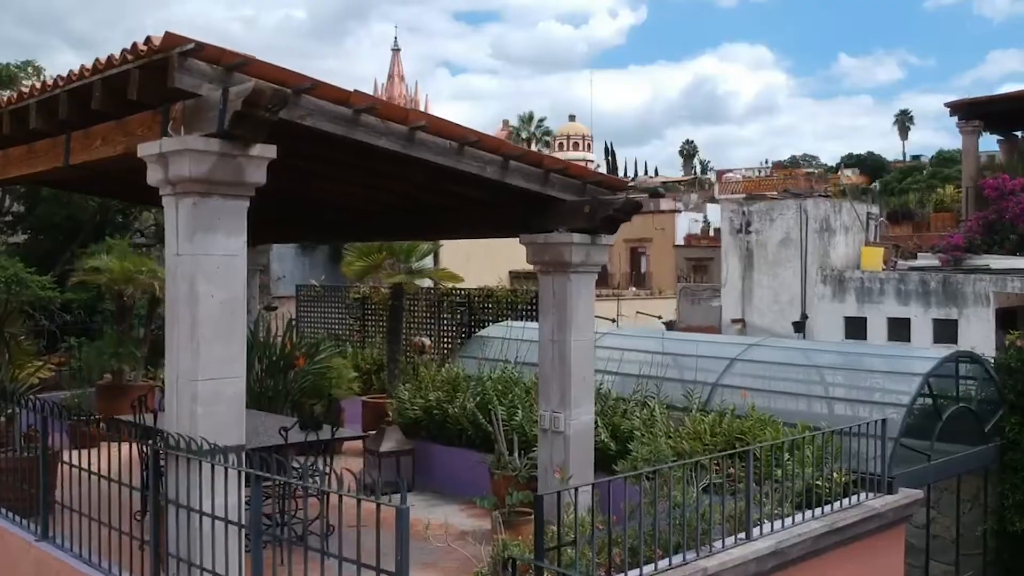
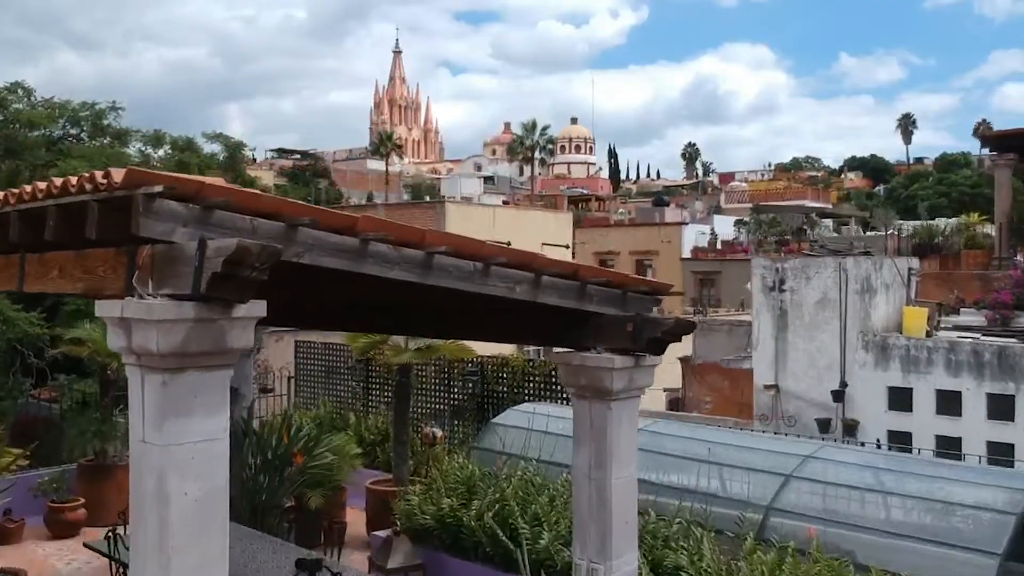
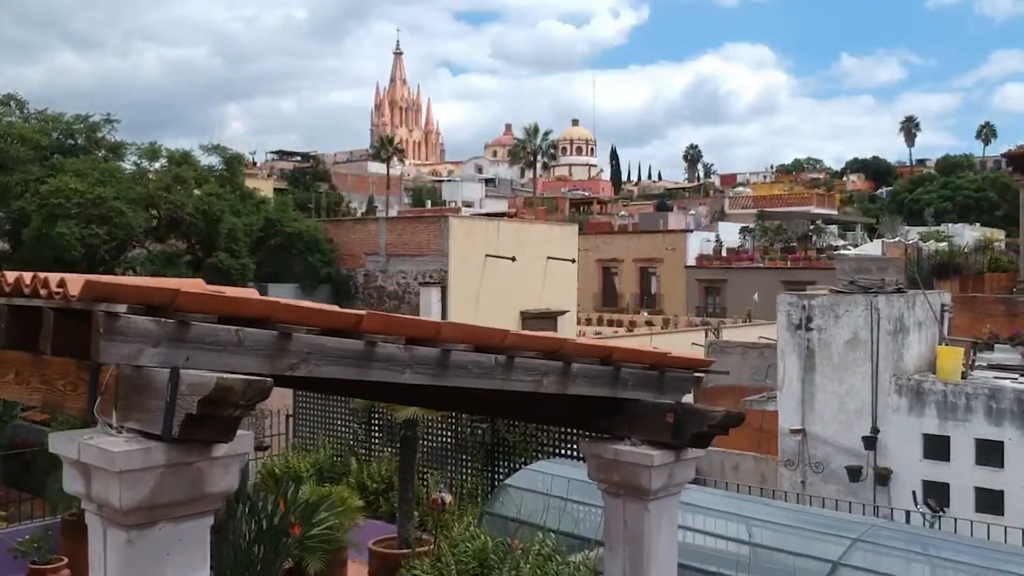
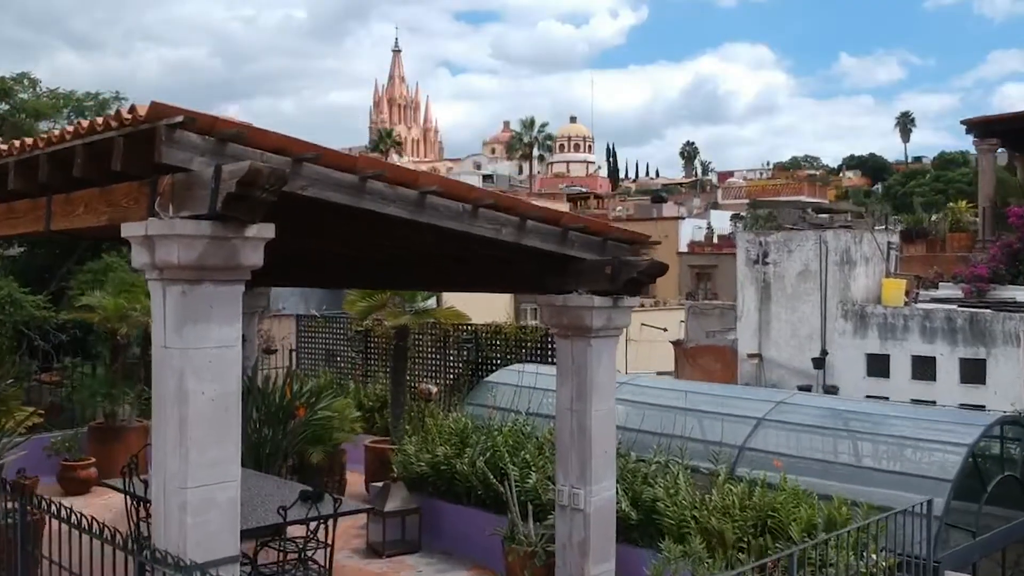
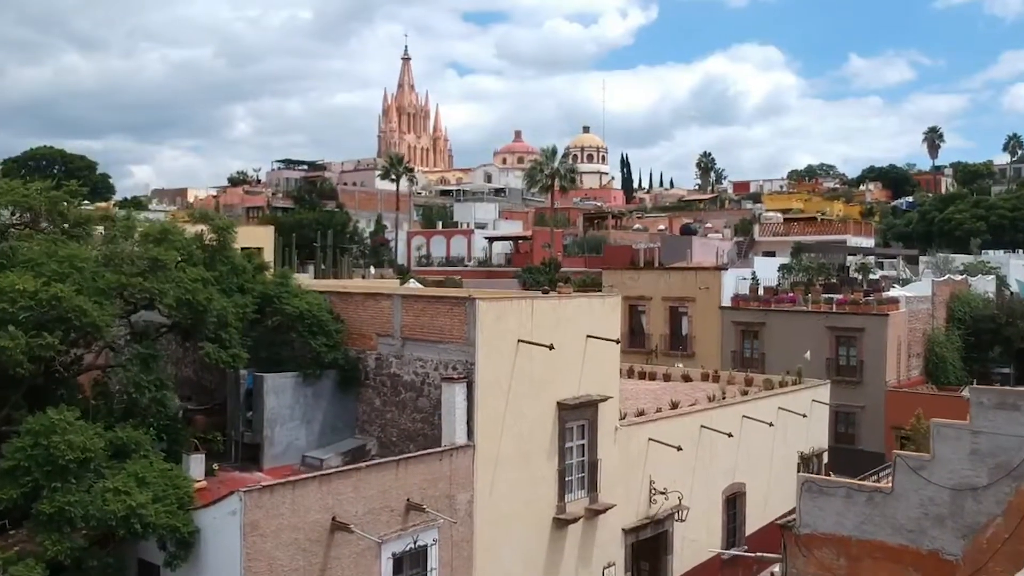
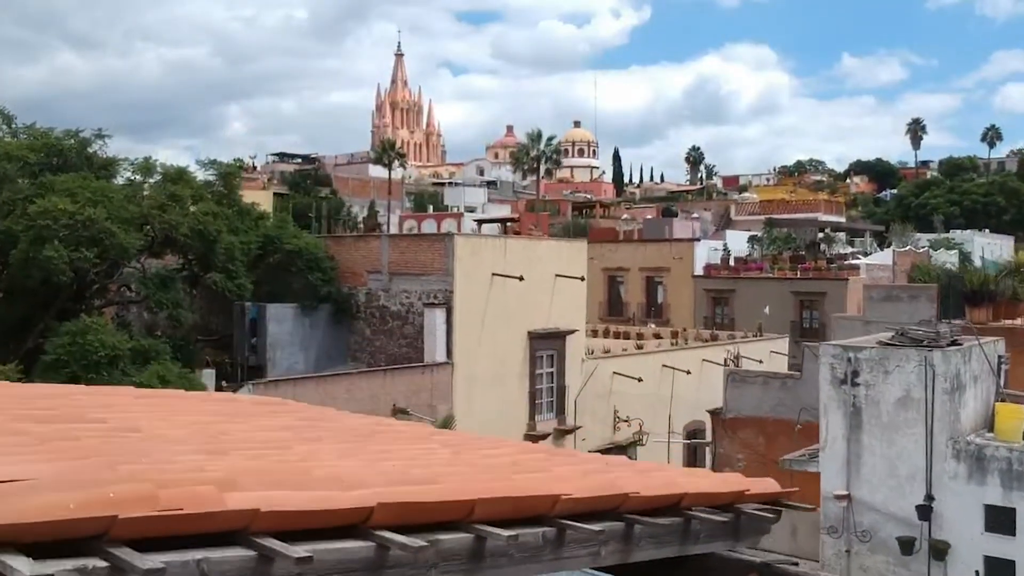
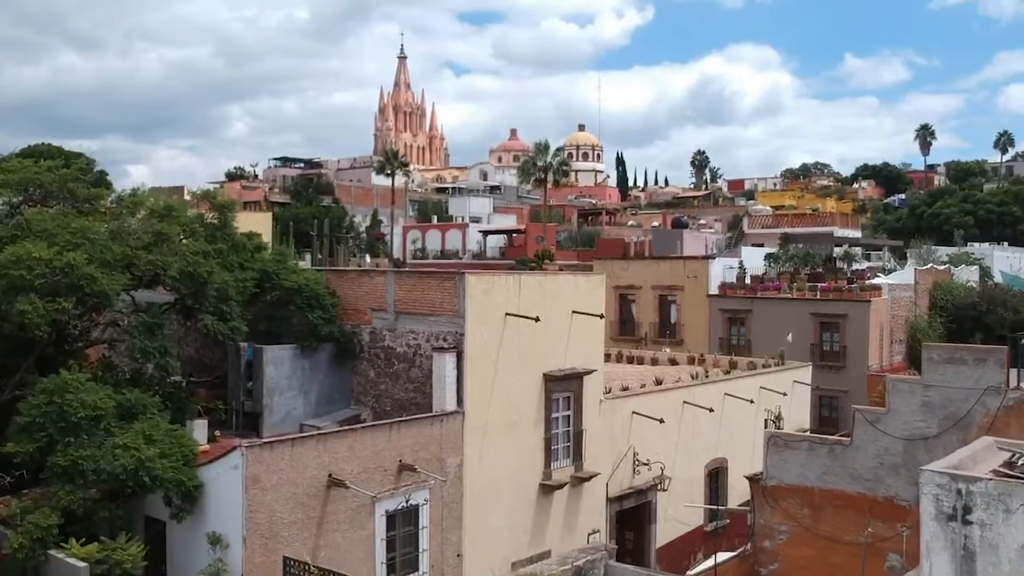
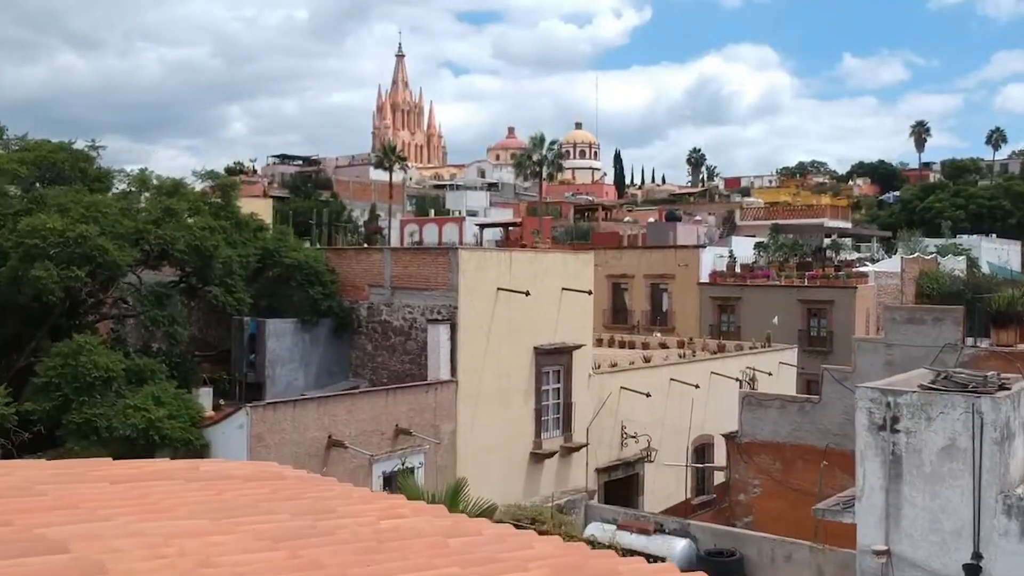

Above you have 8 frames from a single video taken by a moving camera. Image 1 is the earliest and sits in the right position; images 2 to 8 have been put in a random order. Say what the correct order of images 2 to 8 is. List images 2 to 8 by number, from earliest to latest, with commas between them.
4, 2, 3, 6, 8, 7, 5
